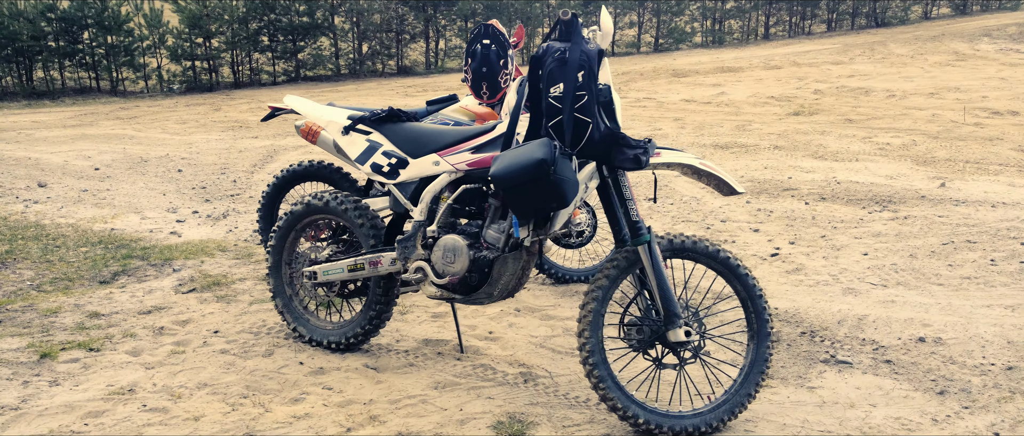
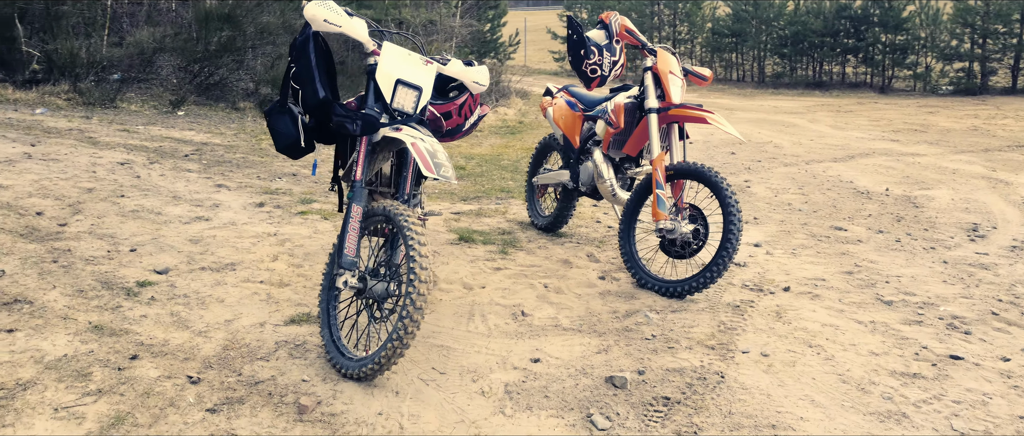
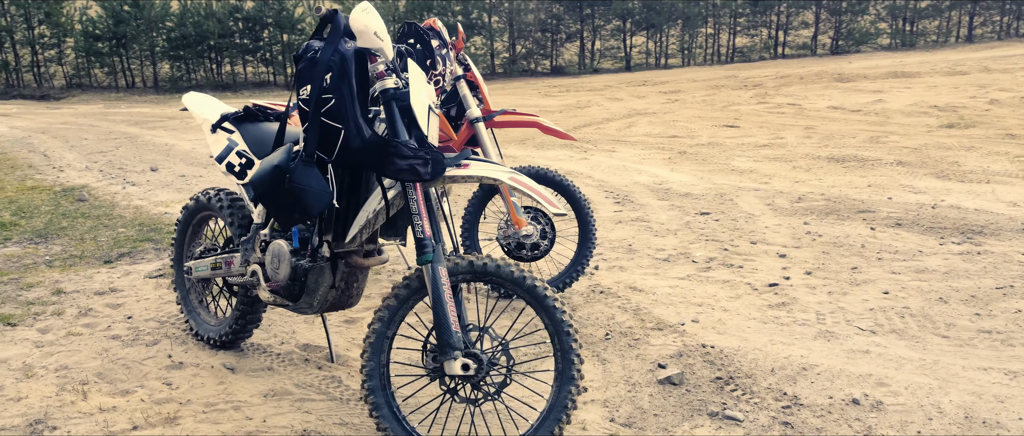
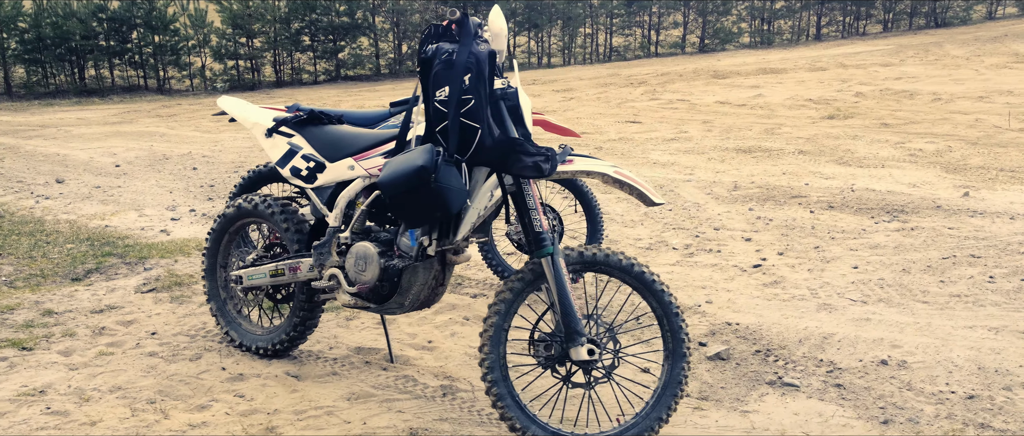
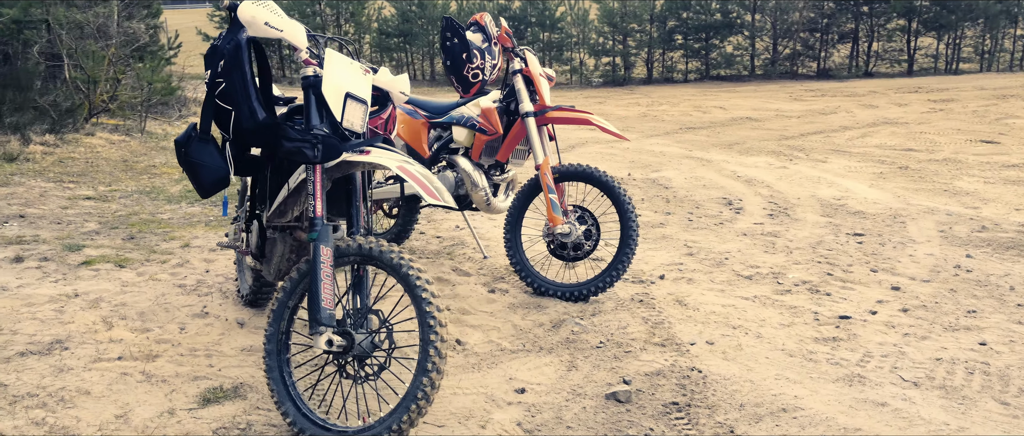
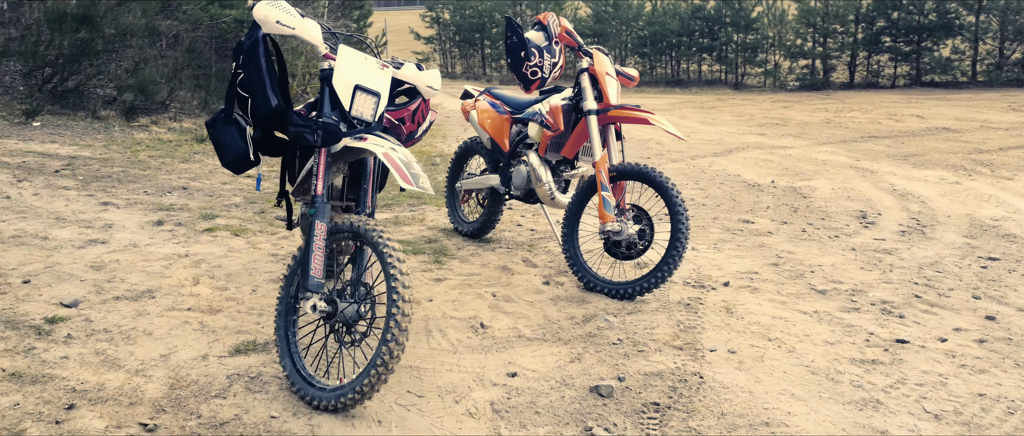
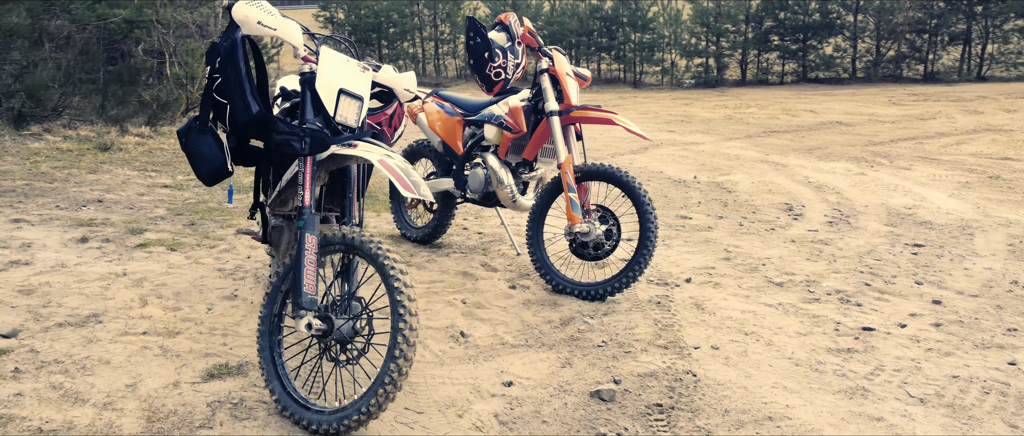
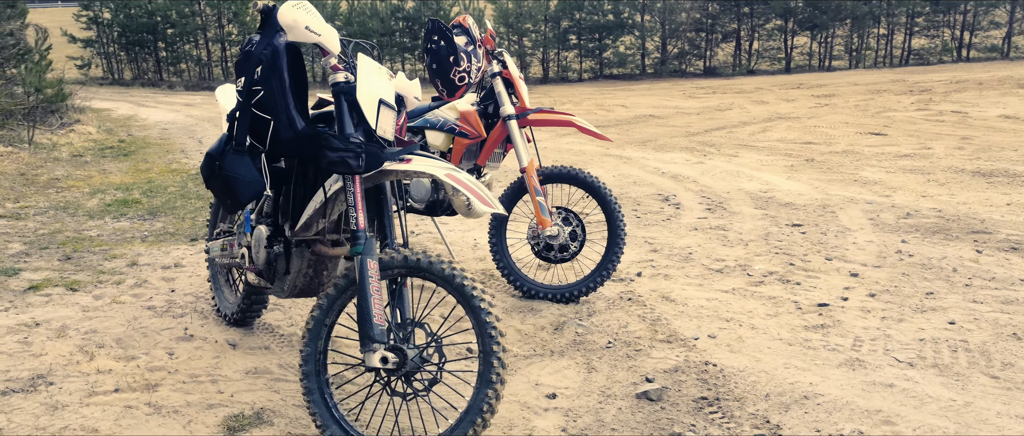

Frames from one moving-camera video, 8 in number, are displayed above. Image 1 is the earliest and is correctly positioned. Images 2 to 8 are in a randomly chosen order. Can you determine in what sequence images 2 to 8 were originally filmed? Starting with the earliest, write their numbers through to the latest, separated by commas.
4, 3, 8, 5, 7, 6, 2
